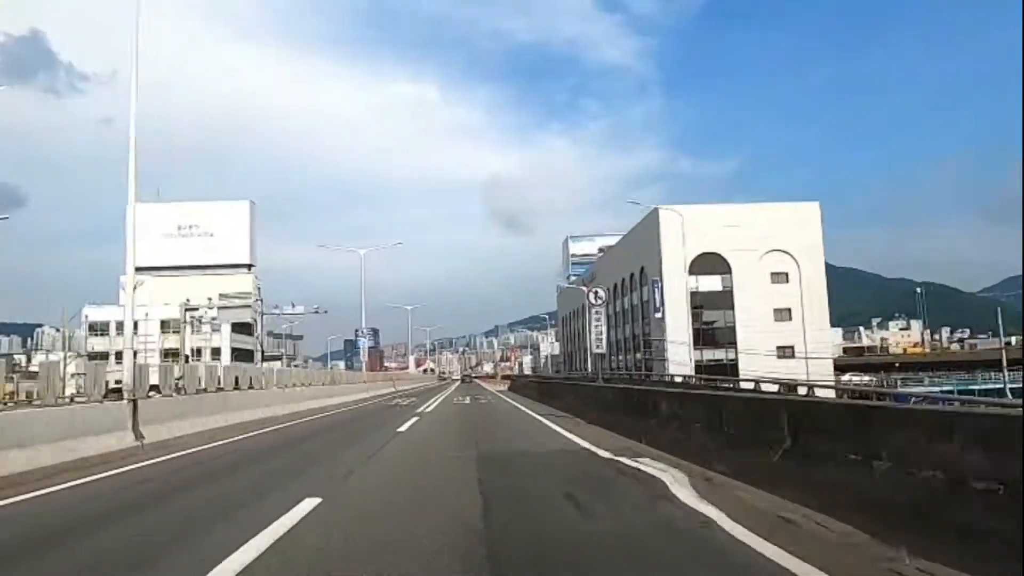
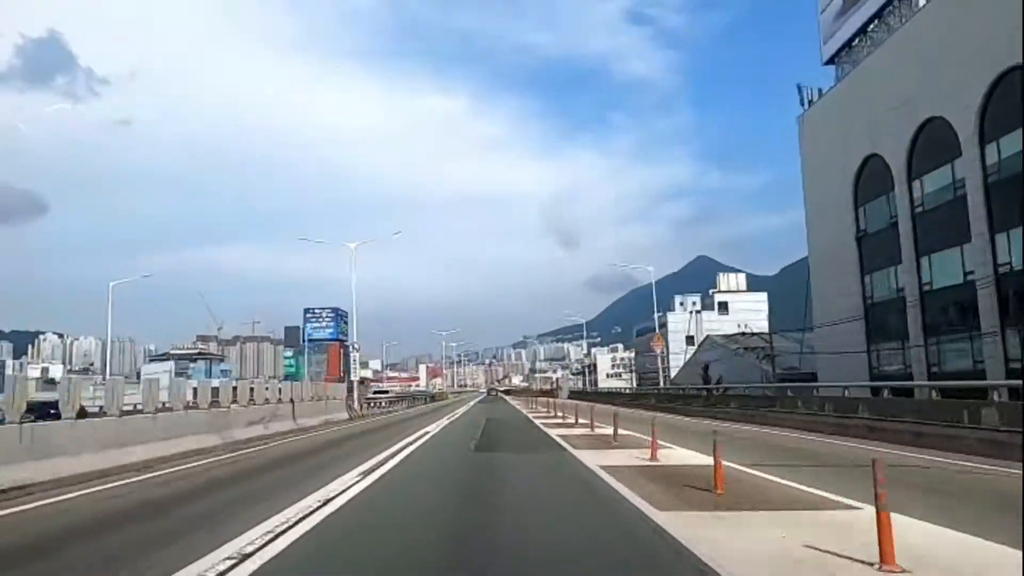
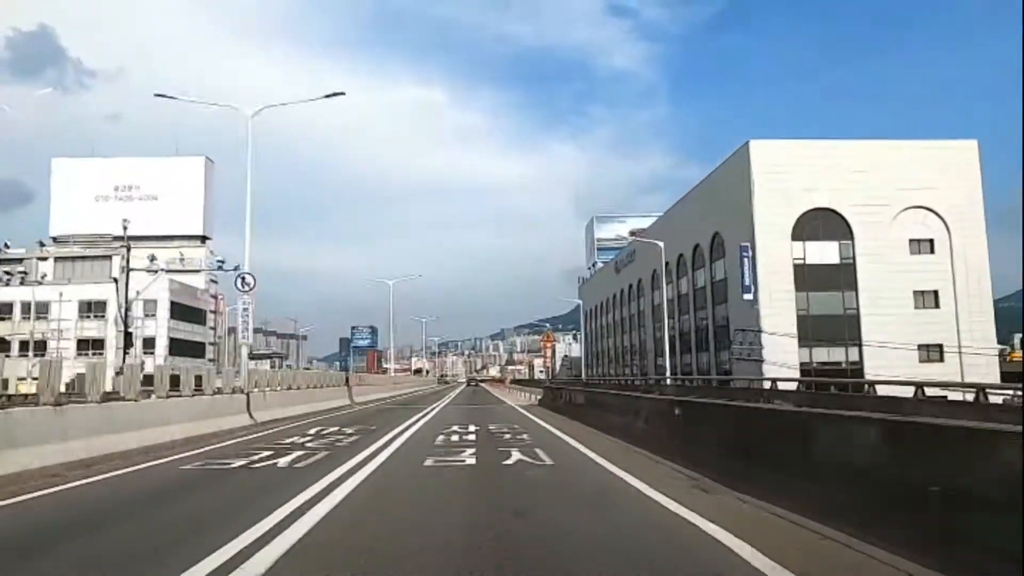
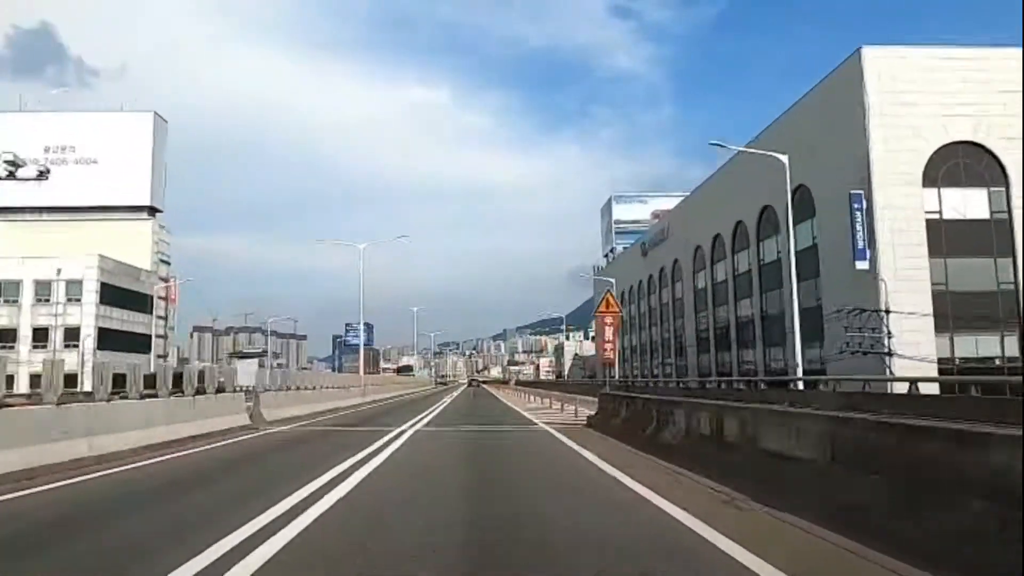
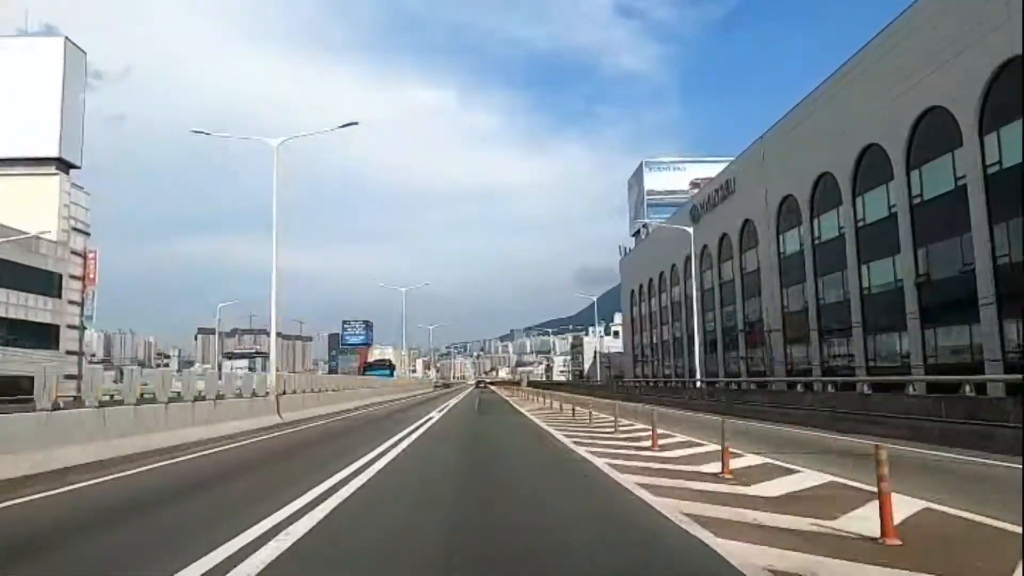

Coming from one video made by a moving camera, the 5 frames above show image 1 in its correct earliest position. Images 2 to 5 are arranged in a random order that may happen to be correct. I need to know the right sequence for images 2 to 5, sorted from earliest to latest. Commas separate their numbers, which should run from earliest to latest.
3, 4, 5, 2
